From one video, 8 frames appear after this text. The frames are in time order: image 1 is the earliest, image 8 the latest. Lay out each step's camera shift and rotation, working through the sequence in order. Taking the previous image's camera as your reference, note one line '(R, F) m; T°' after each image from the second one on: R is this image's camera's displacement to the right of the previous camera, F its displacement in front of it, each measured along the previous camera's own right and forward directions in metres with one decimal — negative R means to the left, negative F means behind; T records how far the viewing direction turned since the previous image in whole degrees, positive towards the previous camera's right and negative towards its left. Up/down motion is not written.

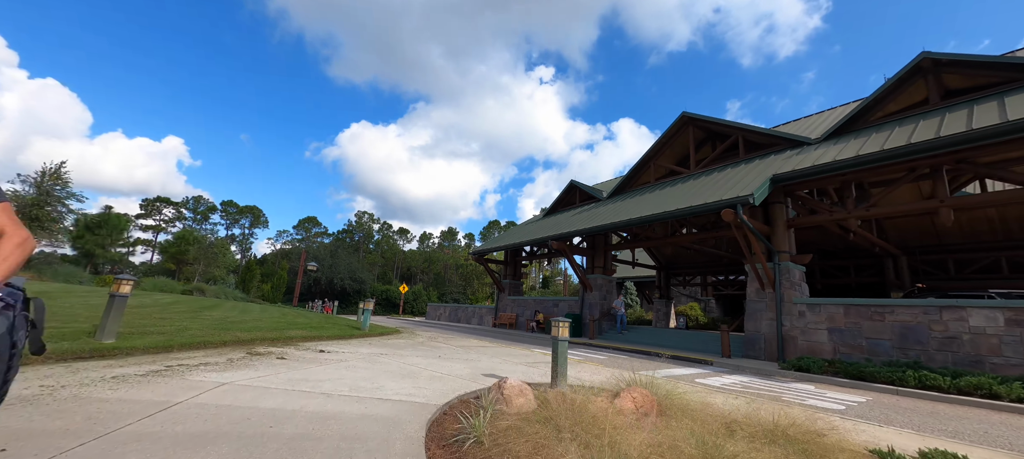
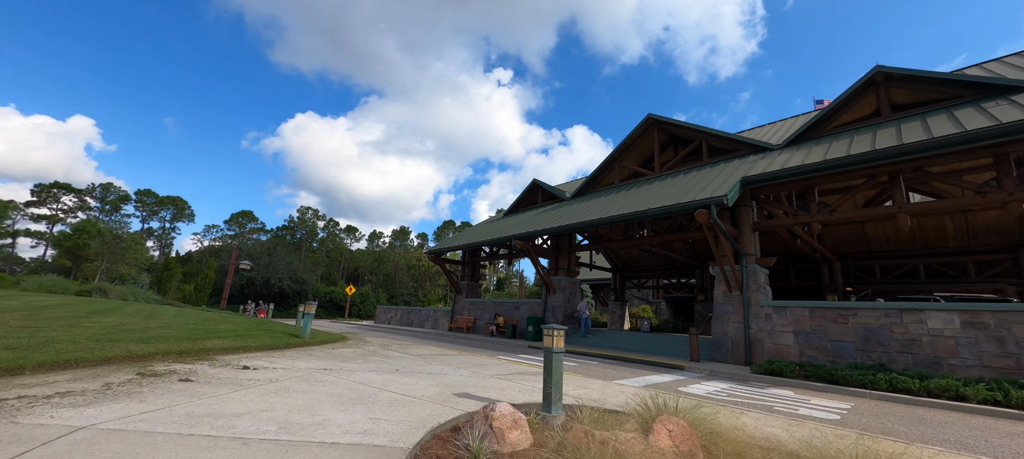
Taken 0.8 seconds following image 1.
(-0.3, +0.9) m; +7°
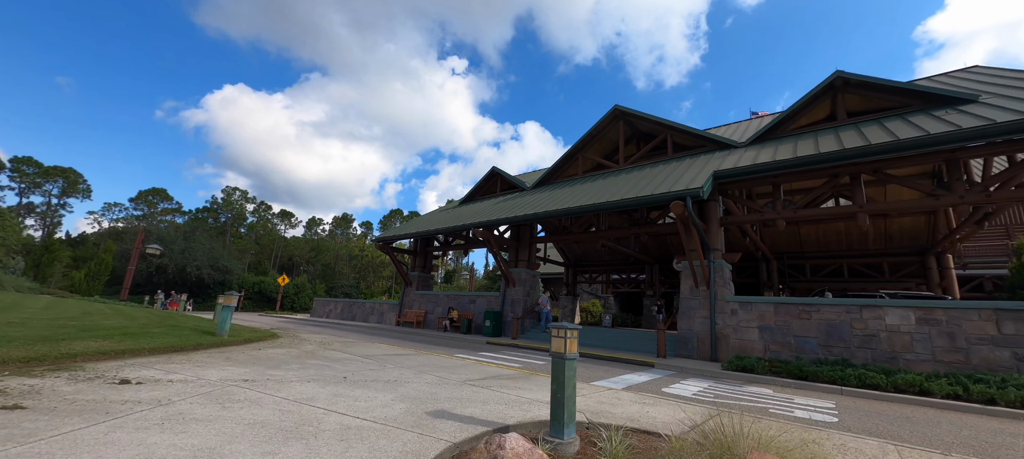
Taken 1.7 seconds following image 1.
(-0.4, +1.0) m; +8°
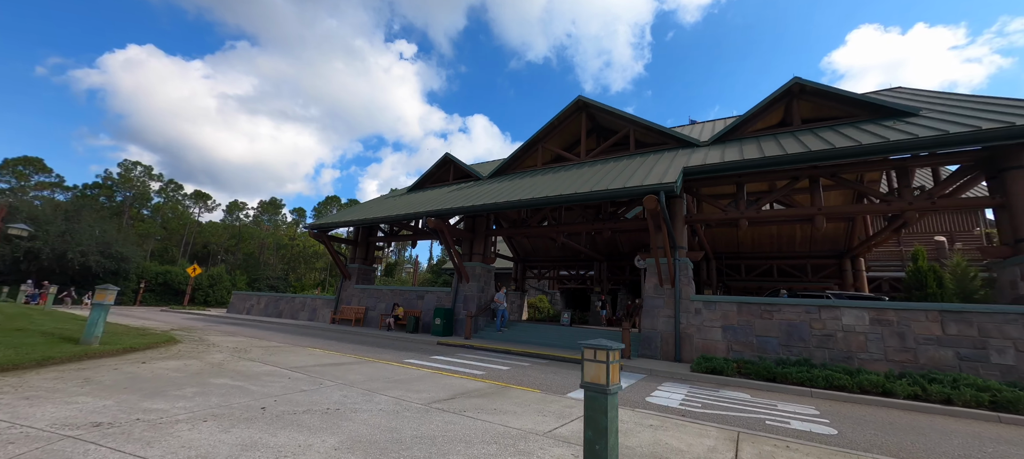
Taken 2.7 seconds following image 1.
(-0.4, +1.0) m; +8°
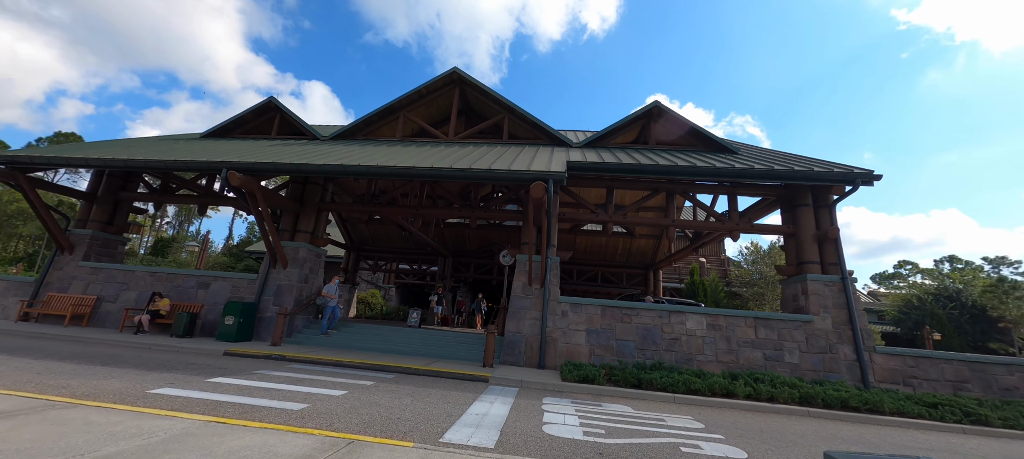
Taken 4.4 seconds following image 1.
(-0.4, +2.0) m; +24°
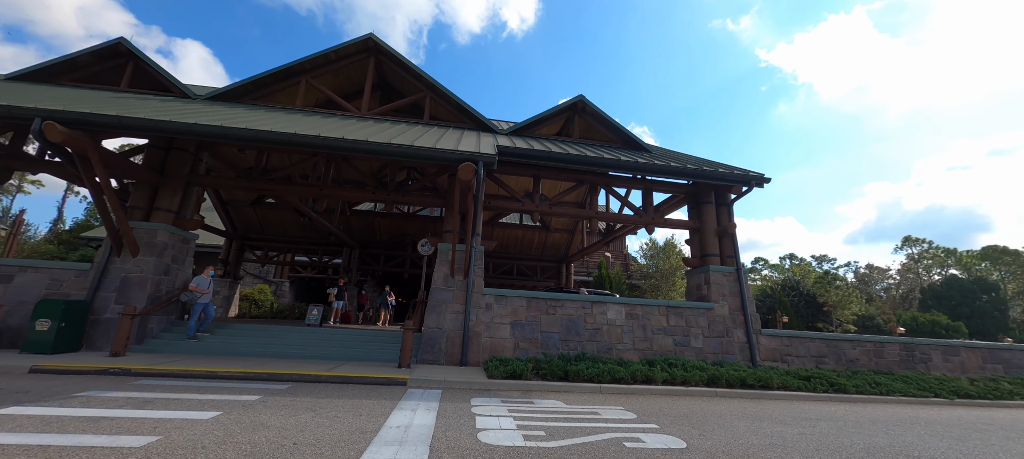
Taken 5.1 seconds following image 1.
(-0.2, +0.7) m; +13°
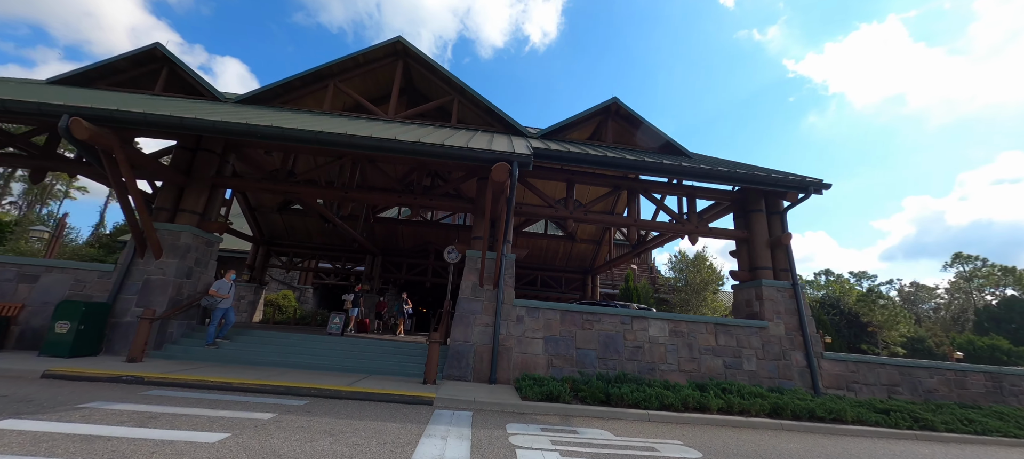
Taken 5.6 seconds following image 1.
(-0.3, +0.6) m; -3°
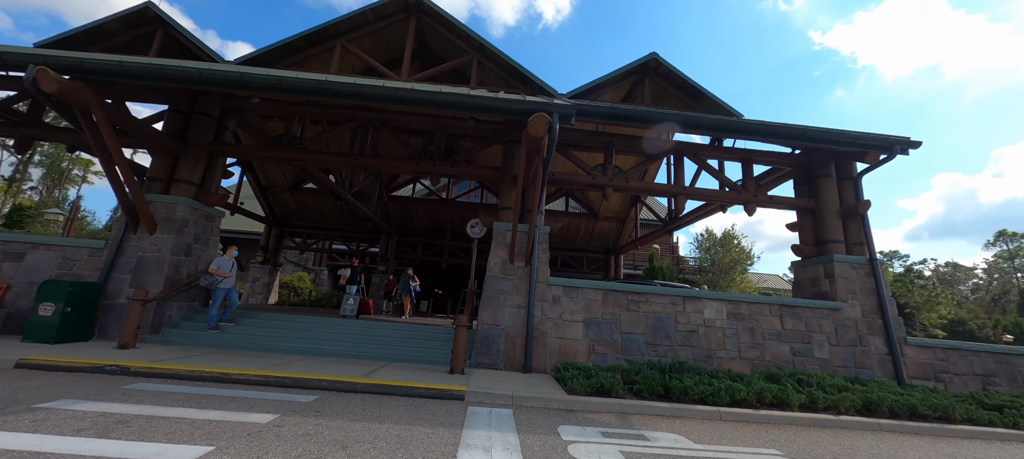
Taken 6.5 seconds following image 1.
(-0.4, +1.0) m; -2°
